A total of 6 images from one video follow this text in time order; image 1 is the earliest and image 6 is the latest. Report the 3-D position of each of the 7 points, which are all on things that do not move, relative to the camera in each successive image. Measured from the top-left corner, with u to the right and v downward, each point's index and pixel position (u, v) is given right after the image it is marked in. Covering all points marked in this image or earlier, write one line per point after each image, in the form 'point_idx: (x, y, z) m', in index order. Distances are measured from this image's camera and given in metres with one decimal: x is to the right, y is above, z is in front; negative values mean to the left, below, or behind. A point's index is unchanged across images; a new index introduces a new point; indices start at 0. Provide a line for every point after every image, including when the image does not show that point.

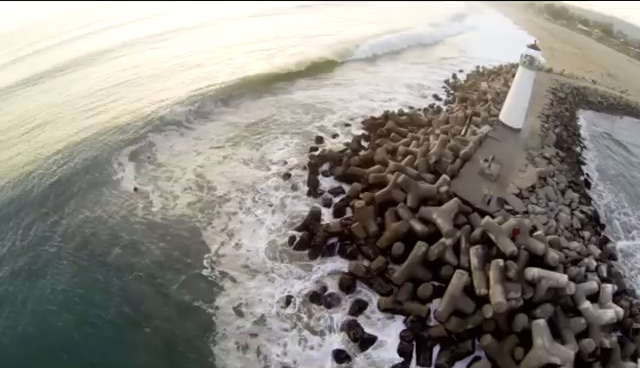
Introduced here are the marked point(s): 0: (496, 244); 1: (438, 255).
0: (+3.2, -1.1, +10.6) m
1: (+2.1, -1.2, +10.6) m
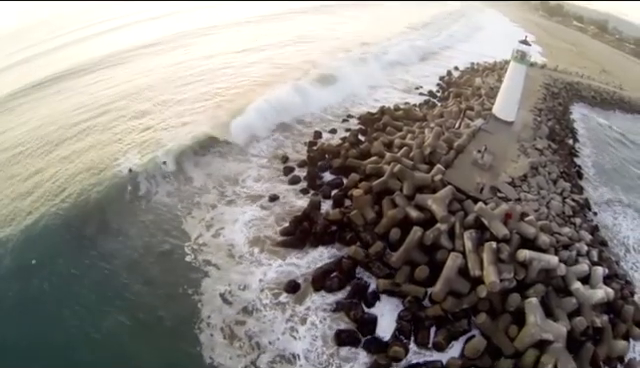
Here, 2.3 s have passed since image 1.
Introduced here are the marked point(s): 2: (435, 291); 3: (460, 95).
0: (+3.2, -0.8, +11.1) m
1: (+2.1, -1.0, +11.1) m
2: (+2.0, -1.8, +10.4) m
3: (+4.8, +3.0, +20.0) m
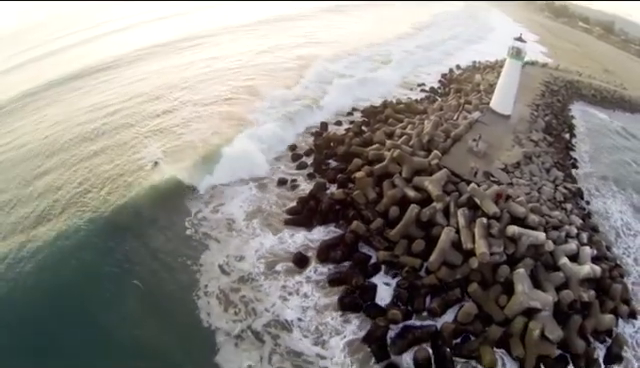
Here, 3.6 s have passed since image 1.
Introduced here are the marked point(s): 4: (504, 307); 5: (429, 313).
0: (+3.3, -0.5, +12.0) m
1: (+2.3, -0.6, +12.0) m
2: (+2.1, -1.4, +11.4) m
3: (+5.0, +3.3, +21.0) m
4: (+3.4, -2.2, +10.8) m
5: (+2.0, -2.4, +10.9) m
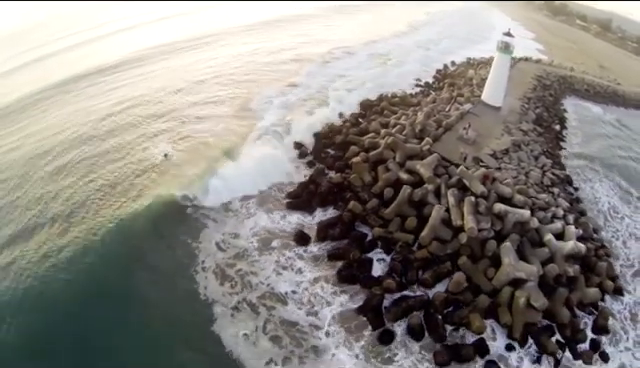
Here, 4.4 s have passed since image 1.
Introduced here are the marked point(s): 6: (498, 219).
0: (+3.3, -0.1, +12.9) m
1: (+2.2, -0.3, +12.9) m
2: (+2.1, -1.1, +12.2) m
3: (+5.0, +3.7, +21.9) m
4: (+3.4, -1.8, +11.6) m
5: (+2.0, -2.0, +11.8) m
6: (+3.8, -0.7, +12.4) m
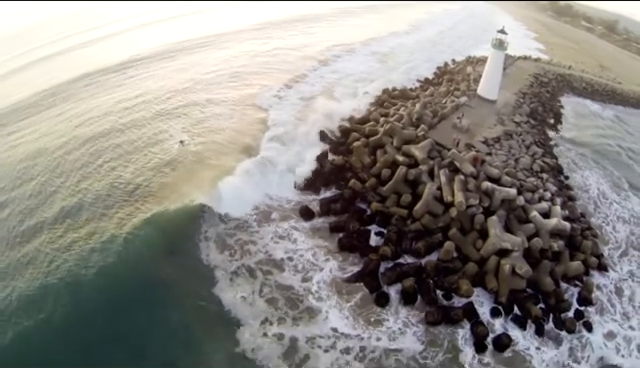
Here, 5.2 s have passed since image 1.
0: (+3.2, +0.3, +13.7) m
1: (+2.2, +0.1, +13.6) m
2: (+2.1, -0.7, +13.0) m
3: (+5.0, +4.0, +22.6) m
4: (+3.4, -1.4, +12.4) m
5: (+2.0, -1.6, +12.5) m
6: (+3.7, -0.3, +13.1) m
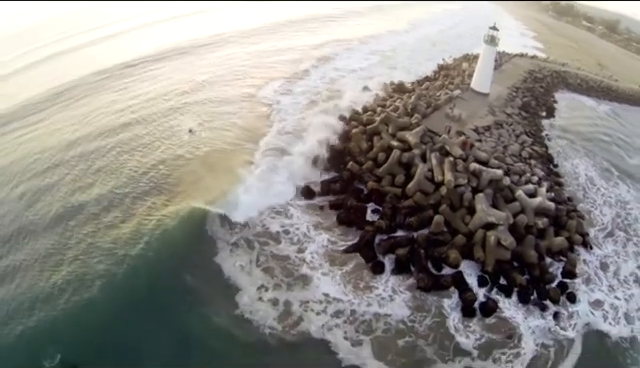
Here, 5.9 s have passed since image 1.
0: (+3.1, +0.7, +14.3) m
1: (+2.1, +0.5, +14.3) m
2: (+2.0, -0.3, +13.6) m
3: (+4.9, +4.4, +23.3) m
4: (+3.3, -1.0, +13.0) m
5: (+1.9, -1.2, +13.1) m
6: (+3.6, +0.1, +13.7) m
